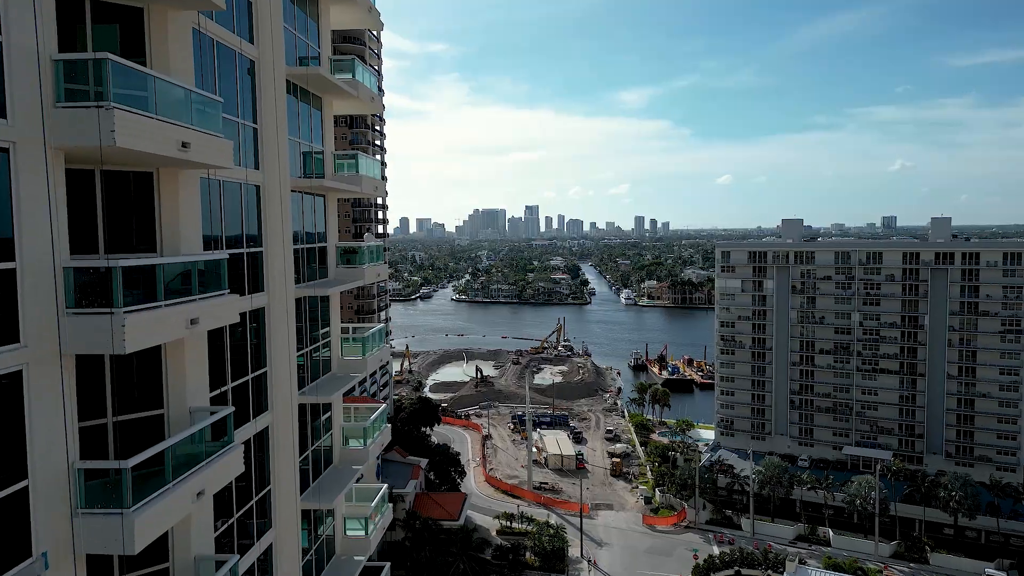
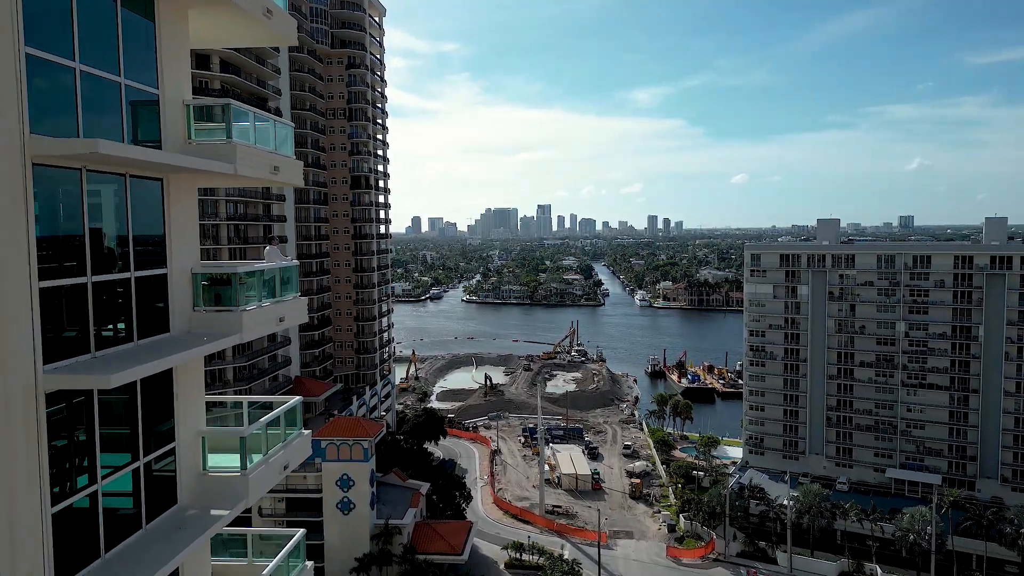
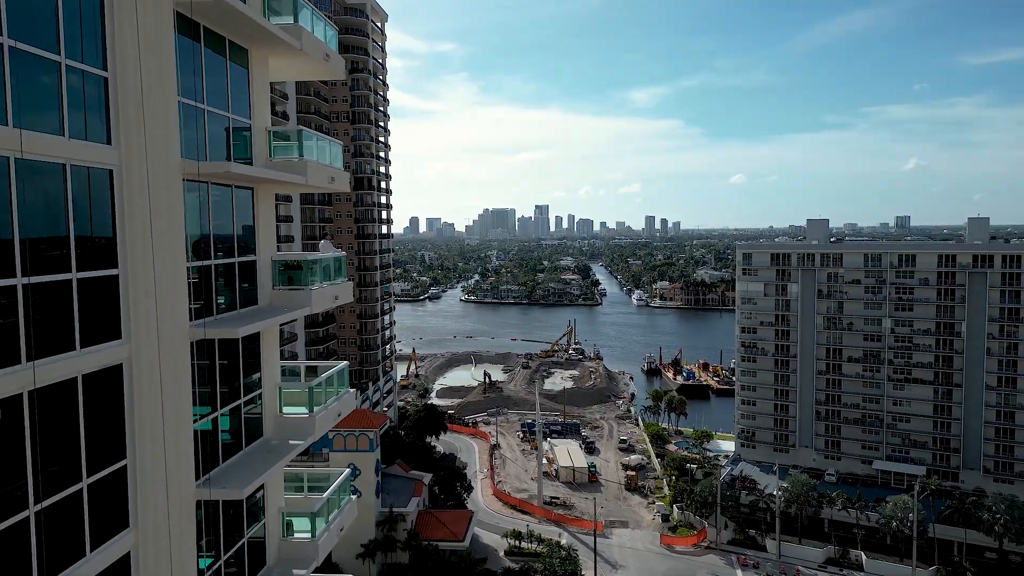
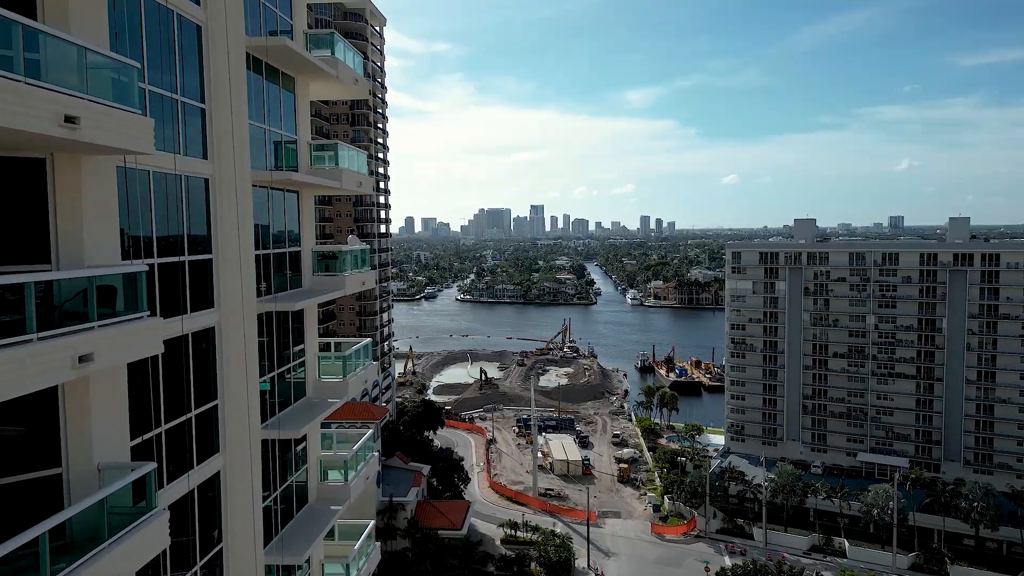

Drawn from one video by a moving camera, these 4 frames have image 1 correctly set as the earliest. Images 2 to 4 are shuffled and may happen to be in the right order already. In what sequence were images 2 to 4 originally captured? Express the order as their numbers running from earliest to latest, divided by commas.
4, 3, 2
